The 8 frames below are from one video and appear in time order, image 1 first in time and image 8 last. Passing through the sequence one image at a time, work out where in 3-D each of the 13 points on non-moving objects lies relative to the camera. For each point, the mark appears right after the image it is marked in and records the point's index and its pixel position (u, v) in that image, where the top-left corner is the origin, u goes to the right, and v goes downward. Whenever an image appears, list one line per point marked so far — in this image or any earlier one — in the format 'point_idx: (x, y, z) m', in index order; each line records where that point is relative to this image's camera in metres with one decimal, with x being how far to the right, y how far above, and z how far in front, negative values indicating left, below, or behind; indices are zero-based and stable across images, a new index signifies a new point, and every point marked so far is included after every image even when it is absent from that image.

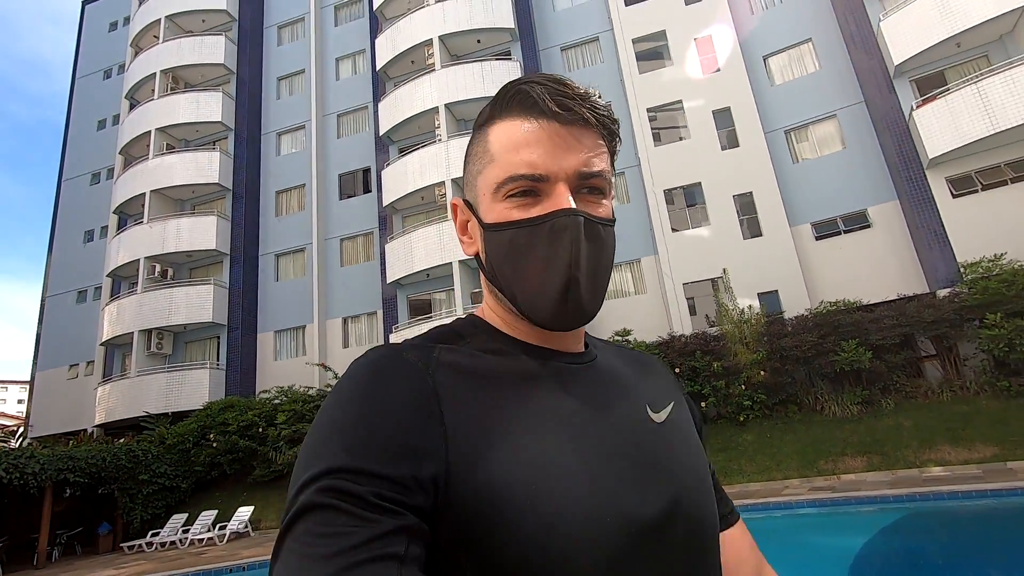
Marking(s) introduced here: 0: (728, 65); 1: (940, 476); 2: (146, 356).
0: (+6.4, +6.7, +15.3) m
1: (+7.1, -3.0, +8.2) m
2: (-12.2, -2.3, +17.1) m
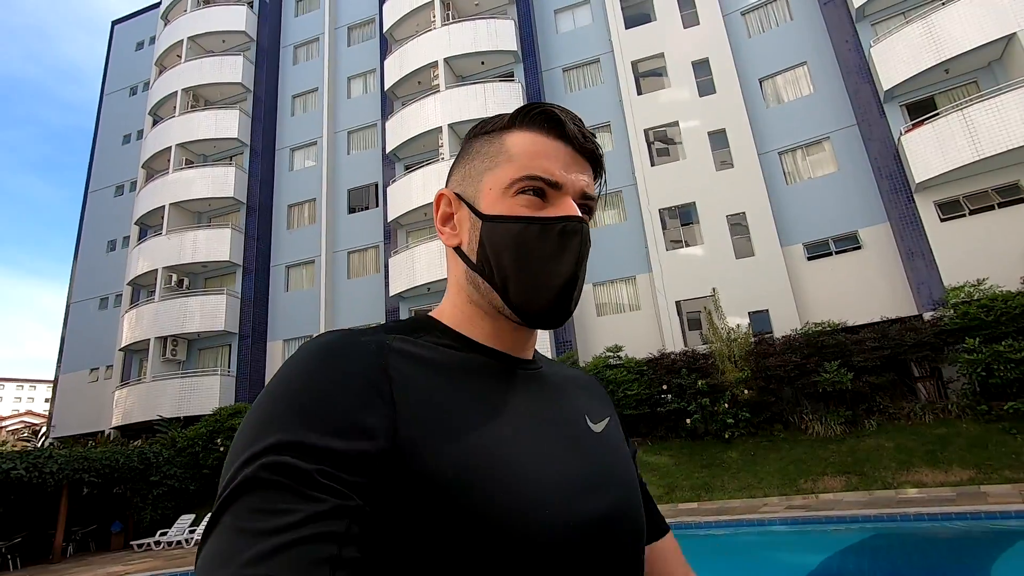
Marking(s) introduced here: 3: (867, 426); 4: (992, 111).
0: (+6.5, +6.1, +15.6) m
1: (+6.8, -3.4, +8.4) m
2: (-12.2, -2.6, +17.9) m
3: (+7.6, -2.9, +10.9) m
4: (+10.7, +3.9, +11.4) m
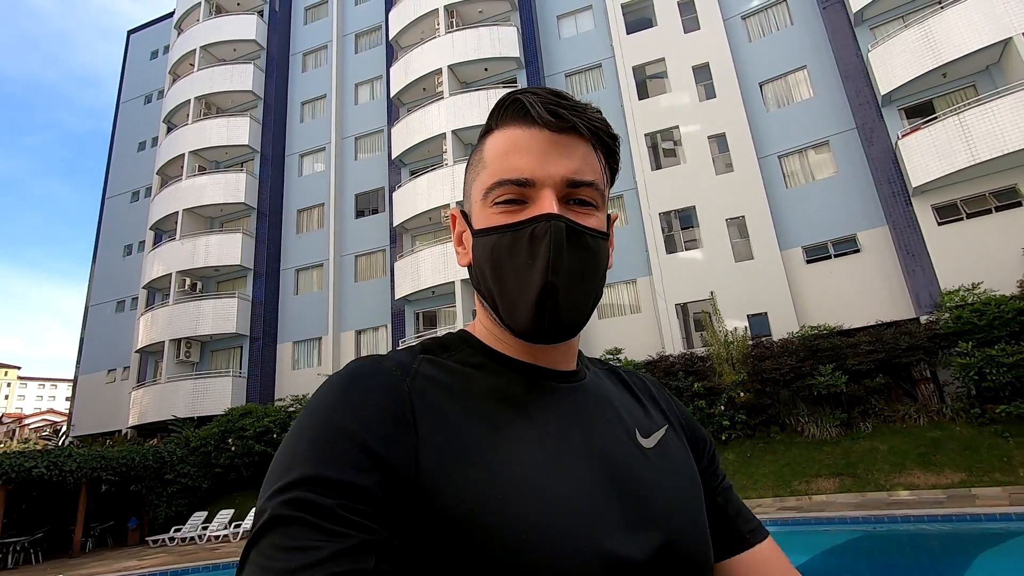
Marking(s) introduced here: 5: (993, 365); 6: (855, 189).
0: (+6.5, +6.1, +15.8) m
1: (+6.7, -3.5, +8.6) m
2: (-12.1, -2.7, +18.5) m
3: (+7.6, -3.0, +11.1) m
4: (+10.6, +3.9, +11.5) m
5: (+9.3, -1.5, +10.0) m
6: (+9.3, +2.7, +14.0) m
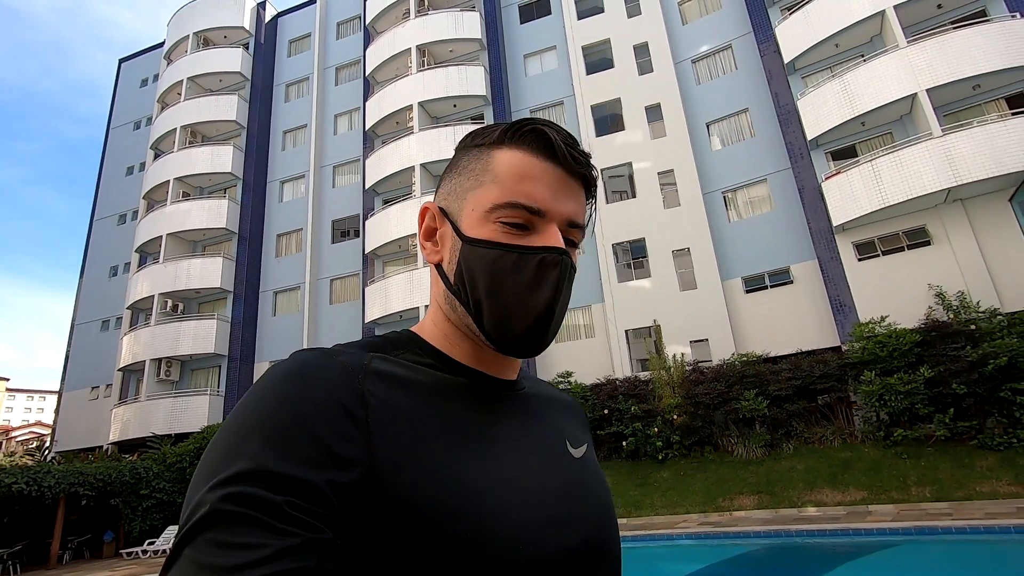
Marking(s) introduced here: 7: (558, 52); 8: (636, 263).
0: (+5.3, +5.2, +16.9) m
1: (+5.6, -4.2, +9.5) m
2: (-13.4, -3.5, +19.3) m
3: (+6.4, -3.8, +12.0) m
4: (+9.5, +3.1, +12.6) m
5: (+8.1, -2.2, +11.0) m
6: (+8.1, +1.9, +15.1) m
7: (+1.8, +9.1, +19.7) m
8: (+4.0, +0.8, +16.4) m
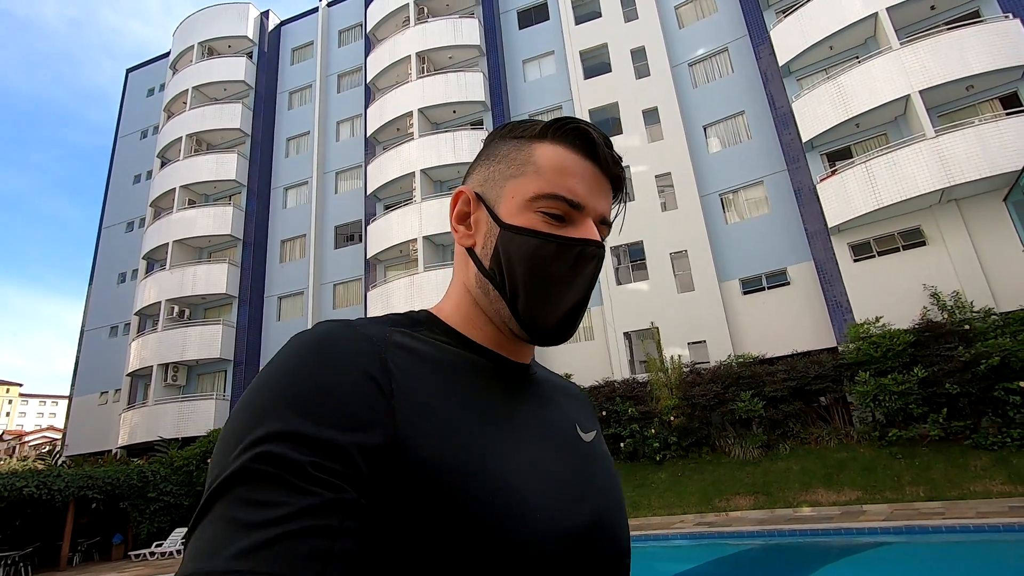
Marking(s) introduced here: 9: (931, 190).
0: (+5.3, +5.1, +17.1) m
1: (+5.5, -4.3, +9.6) m
2: (-13.3, -3.8, +19.6) m
3: (+6.4, -3.8, +12.1) m
4: (+9.4, +3.1, +12.7) m
5: (+8.0, -2.3, +11.0) m
6: (+8.1, +1.8, +15.1) m
7: (+1.7, +9.0, +19.9) m
8: (+3.9, +0.7, +16.5) m
9: (+9.9, +2.3, +12.2) m
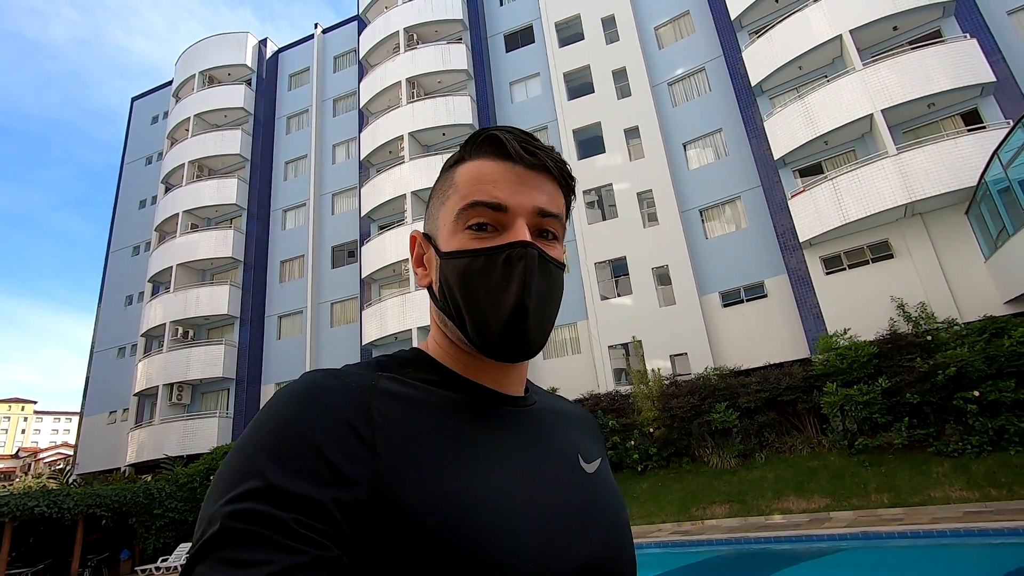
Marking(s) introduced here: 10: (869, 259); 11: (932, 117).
0: (+4.8, +4.7, +17.6) m
1: (+5.1, -4.6, +10.0) m
2: (-13.6, -4.7, +20.3) m
3: (+6.0, -4.2, +12.5) m
4: (+8.9, +2.8, +13.2) m
5: (+7.6, -2.6, +11.5) m
6: (+7.6, +1.5, +15.6) m
7: (+1.2, +8.4, +20.6) m
8: (+3.5, +0.3, +17.0) m
9: (+9.4, +2.0, +12.6) m
10: (+9.4, +0.8, +13.5) m
11: (+11.3, +4.6, +13.7) m
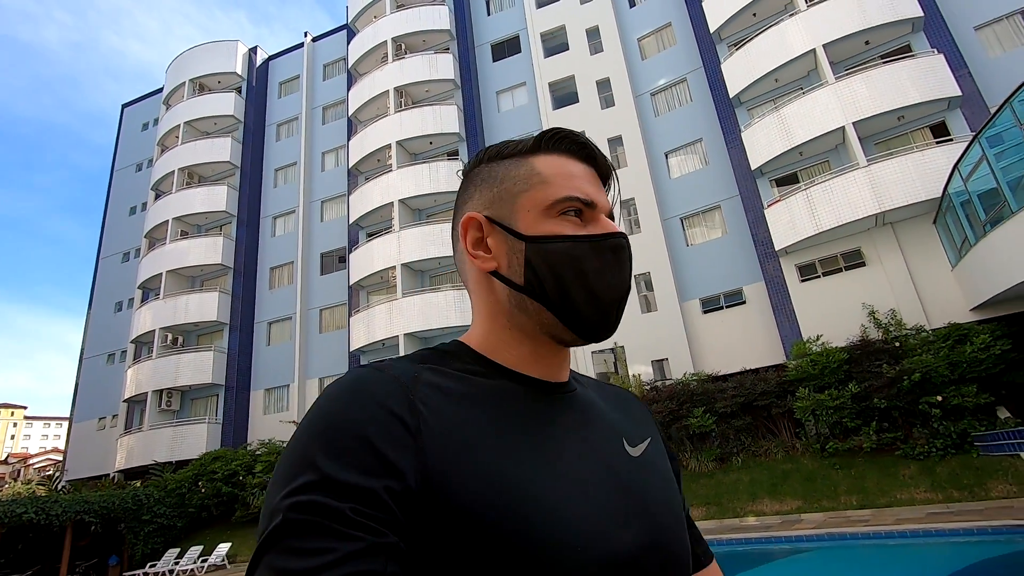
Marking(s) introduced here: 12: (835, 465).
0: (+4.3, +4.5, +18.0) m
1: (+4.7, -4.8, +10.3) m
2: (-14.1, -4.9, +20.4) m
3: (+5.5, -4.4, +12.9) m
4: (+8.4, +2.6, +13.6) m
5: (+7.2, -2.8, +11.8) m
6: (+7.1, +1.3, +16.0) m
7: (+0.6, +8.2, +20.9) m
8: (+3.0, 0.0, +17.4) m
9: (+9.0, +1.9, +13.0) m
10: (+9.0, +0.6, +13.9) m
11: (+10.8, +4.4, +14.2) m
12: (+7.2, -3.9, +11.4) m
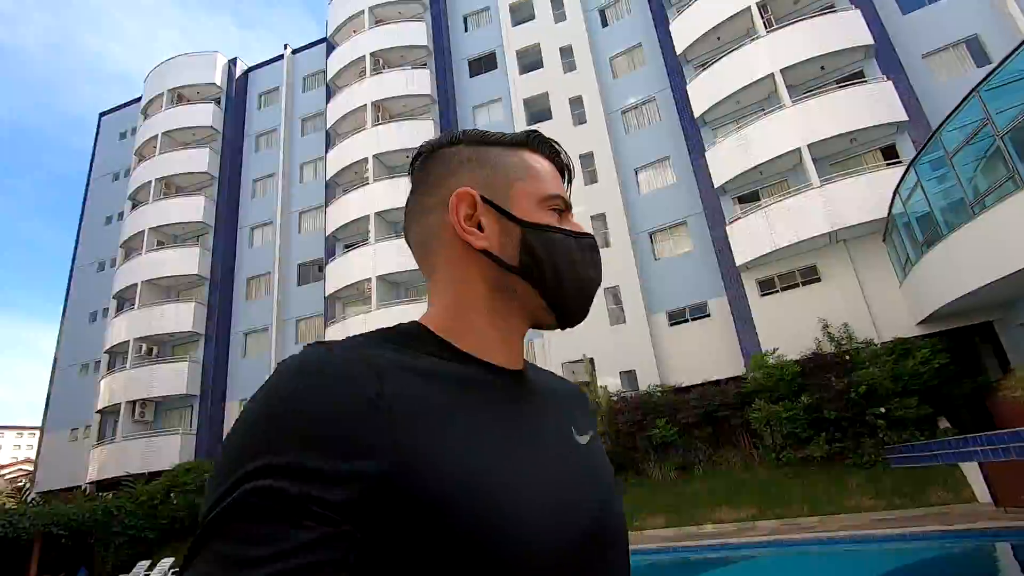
0: (+3.3, +4.0, +18.5) m
1: (+3.9, -5.1, +10.7) m
2: (-15.1, -5.4, +20.3) m
3: (+4.7, -4.7, +13.3) m
4: (+7.6, +2.2, +14.2) m
5: (+6.4, -3.1, +12.3) m
6: (+6.2, +0.8, +16.5) m
7: (-0.4, +7.7, +21.4) m
8: (+2.1, -0.4, +17.8) m
9: (+8.2, +1.5, +13.6) m
10: (+8.1, +0.2, +14.4) m
11: (+10.0, +4.0, +14.8) m
12: (+6.4, -4.3, +11.8) m
